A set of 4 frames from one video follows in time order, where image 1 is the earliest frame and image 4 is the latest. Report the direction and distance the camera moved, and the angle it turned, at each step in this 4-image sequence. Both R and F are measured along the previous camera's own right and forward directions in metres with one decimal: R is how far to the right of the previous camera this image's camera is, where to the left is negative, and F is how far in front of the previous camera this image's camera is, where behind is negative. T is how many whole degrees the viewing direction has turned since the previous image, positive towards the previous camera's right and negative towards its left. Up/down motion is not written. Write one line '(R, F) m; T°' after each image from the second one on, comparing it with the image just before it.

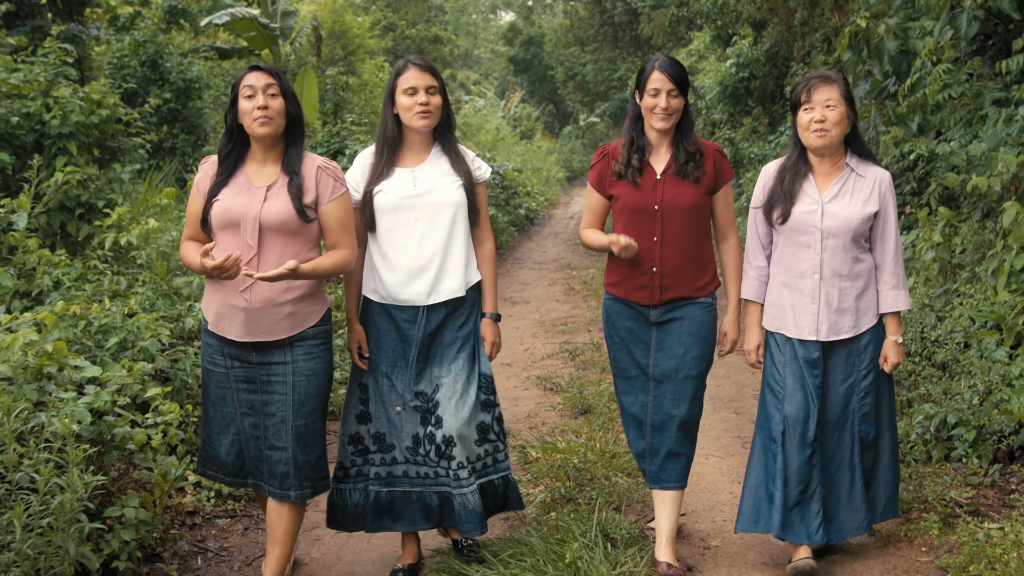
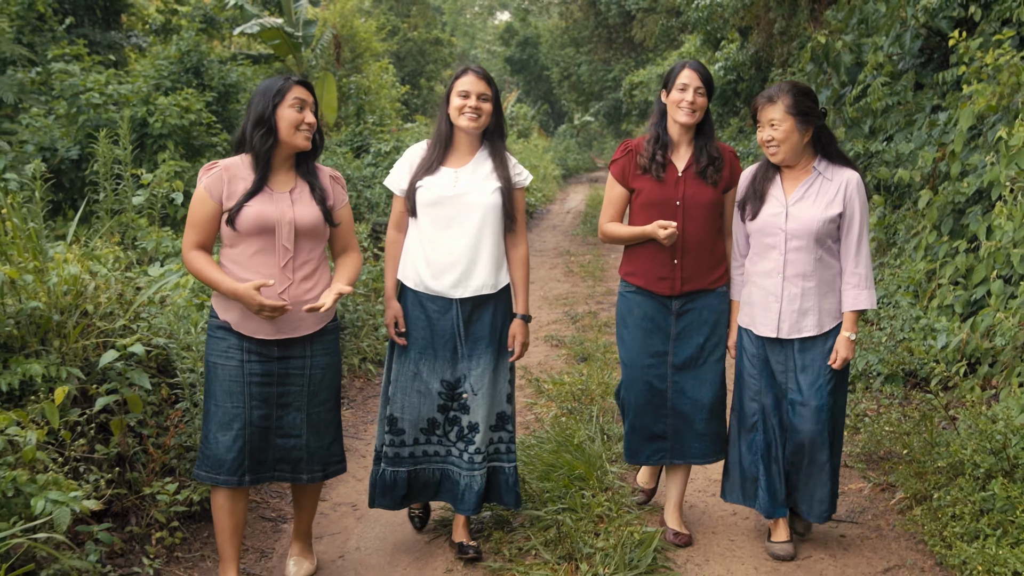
(-0.1, -1.2) m; 0°
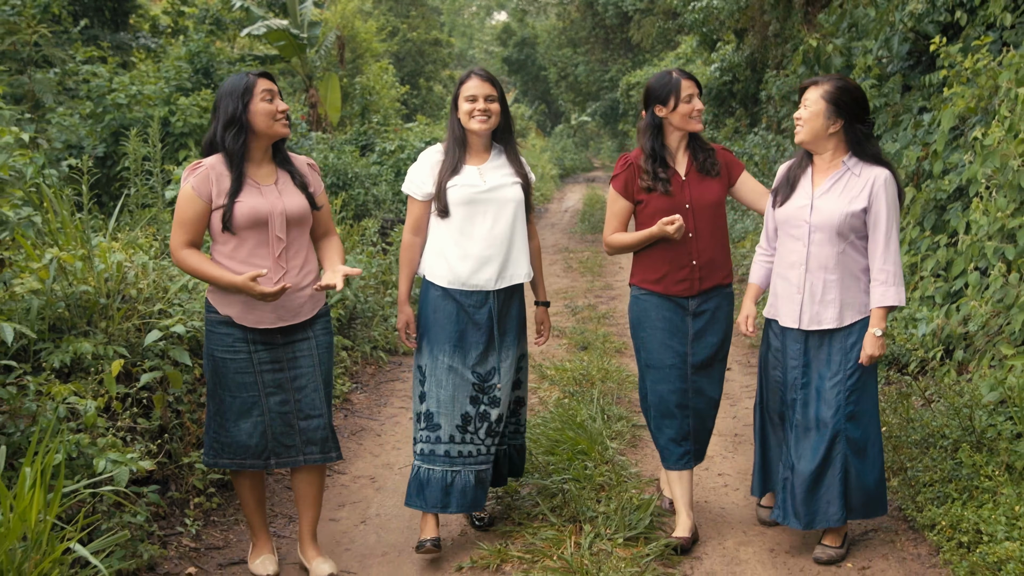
(-0.1, -0.3) m; 0°
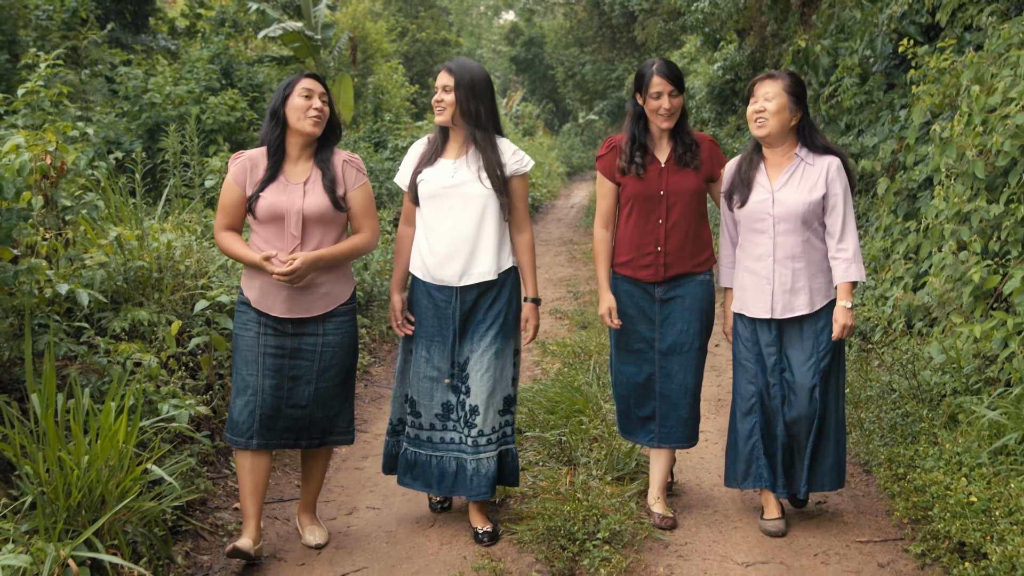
(0.0, -0.6) m; -1°
